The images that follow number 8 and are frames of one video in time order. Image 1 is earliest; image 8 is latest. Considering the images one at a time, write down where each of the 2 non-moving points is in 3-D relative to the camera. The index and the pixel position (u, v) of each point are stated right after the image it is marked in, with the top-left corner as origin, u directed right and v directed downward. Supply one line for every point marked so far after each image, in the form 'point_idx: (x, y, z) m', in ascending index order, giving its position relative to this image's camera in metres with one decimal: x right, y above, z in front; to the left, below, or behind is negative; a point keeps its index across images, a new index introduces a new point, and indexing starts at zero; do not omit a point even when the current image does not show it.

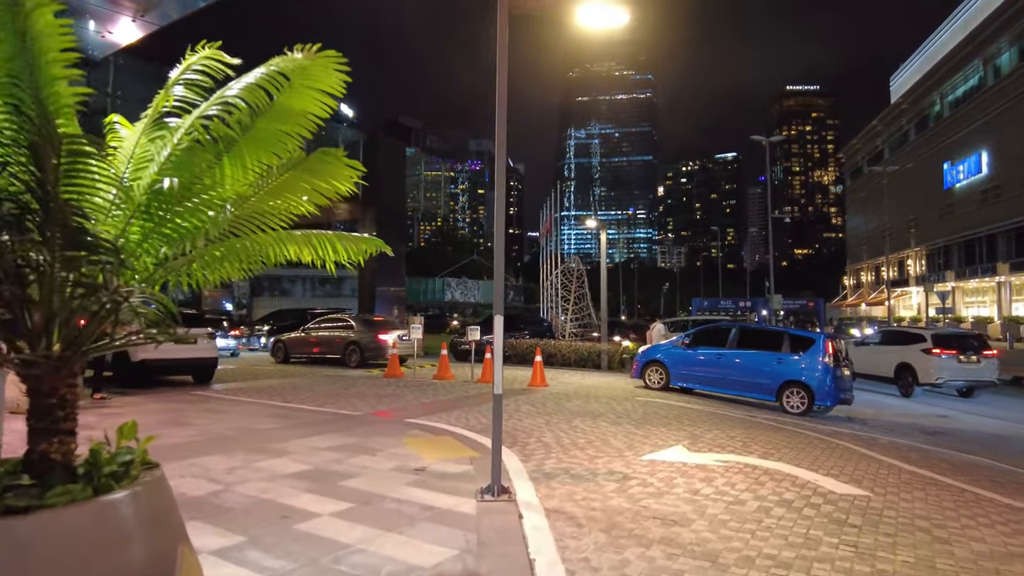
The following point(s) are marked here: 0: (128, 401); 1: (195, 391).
0: (-6.7, -2.0, +11.4) m
1: (-6.5, -2.1, +13.4) m
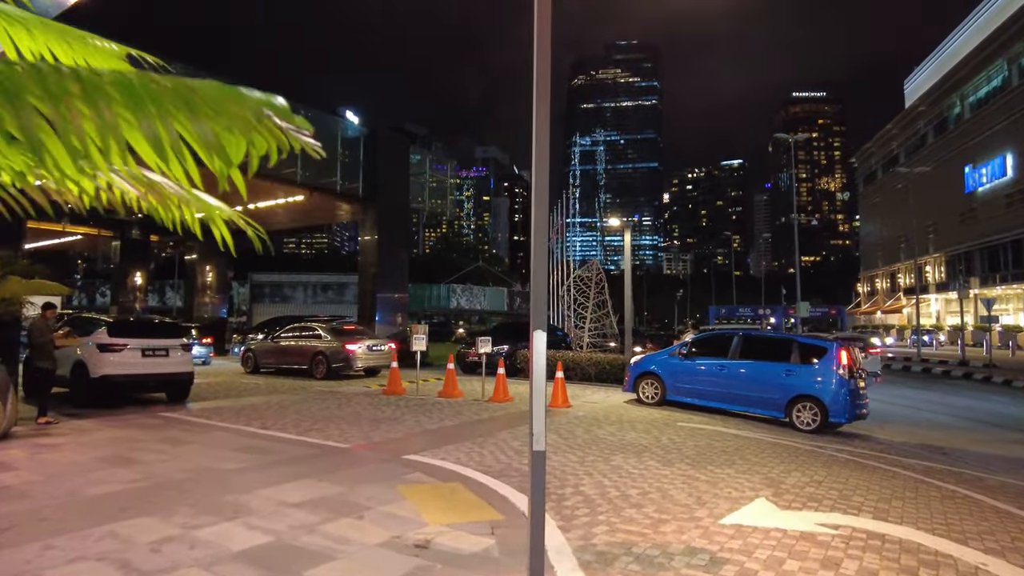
0: (-6.4, -2.0, +9.6) m
1: (-6.2, -2.2, +11.6) m
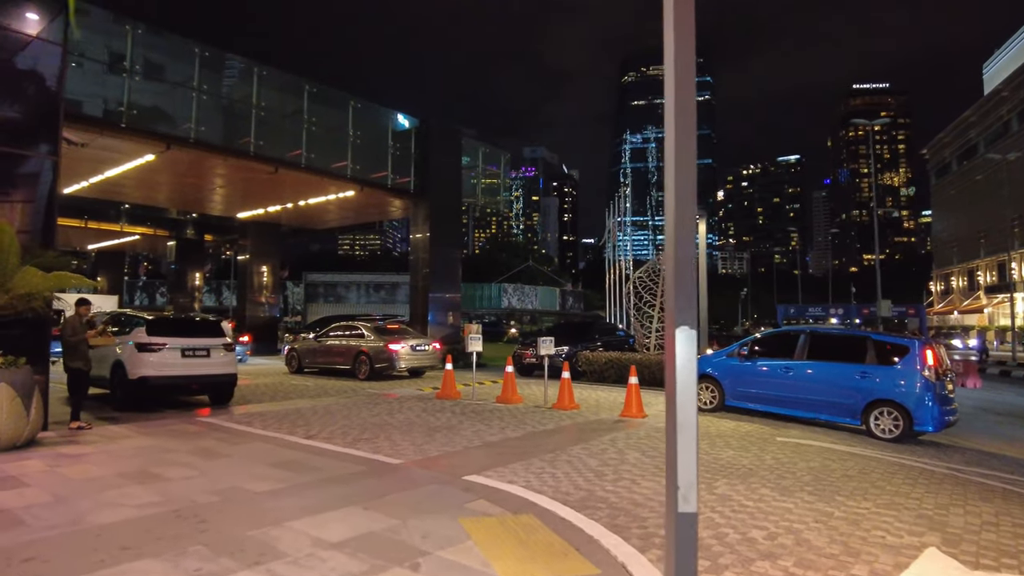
0: (-5.4, -2.0, +8.8) m
1: (-5.1, -2.1, +10.8) m
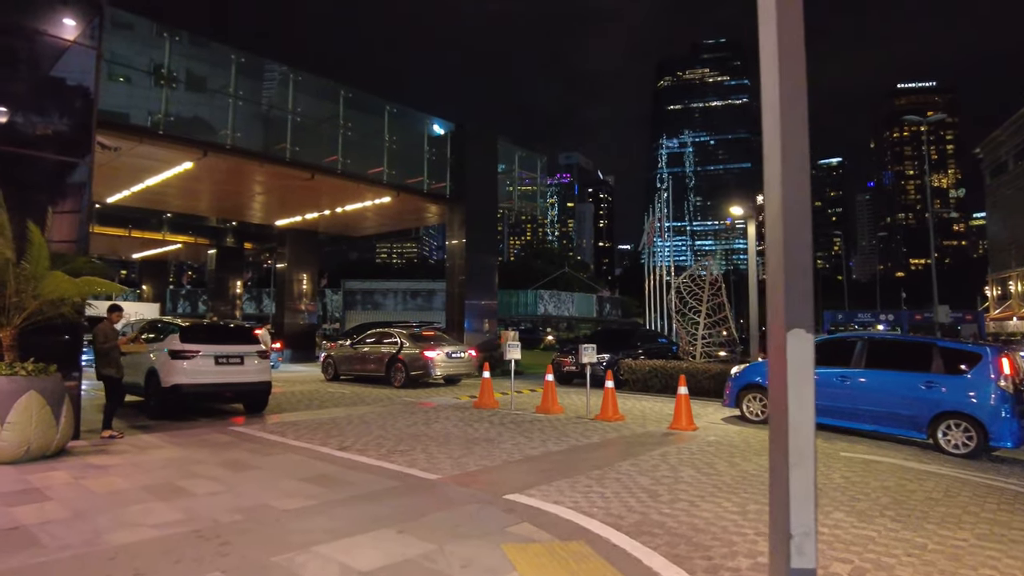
0: (-4.9, -2.0, +8.6) m
1: (-4.4, -2.2, +10.6) m
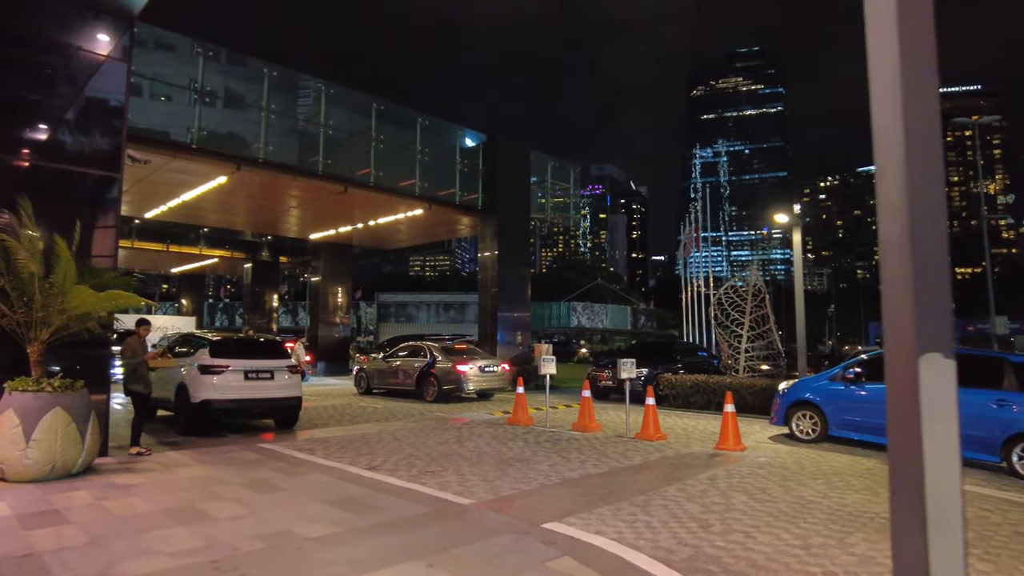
0: (-4.4, -2.2, +8.4) m
1: (-3.9, -2.4, +10.4) m
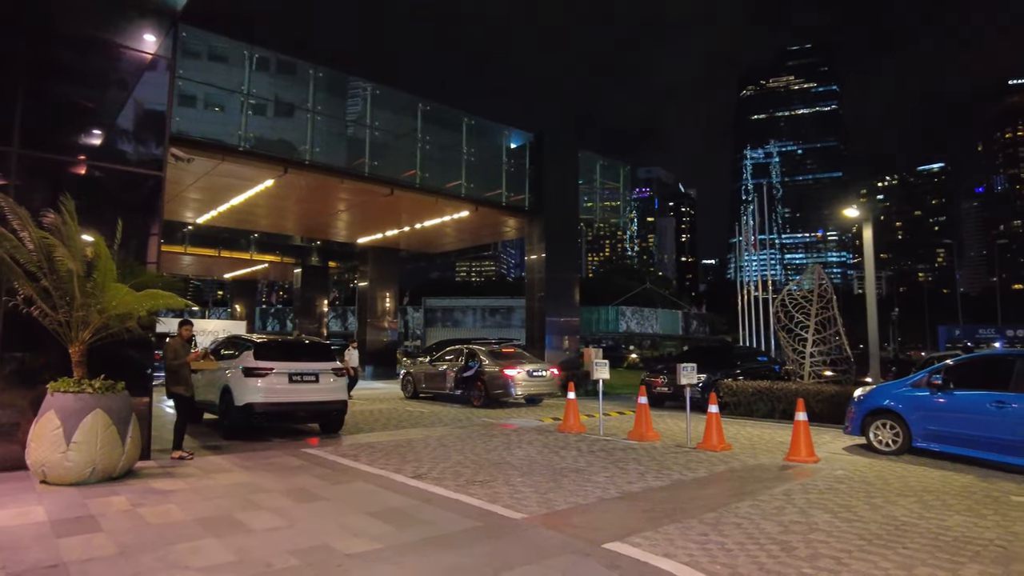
0: (-3.8, -2.2, +8.2) m
1: (-3.1, -2.4, +10.1) m
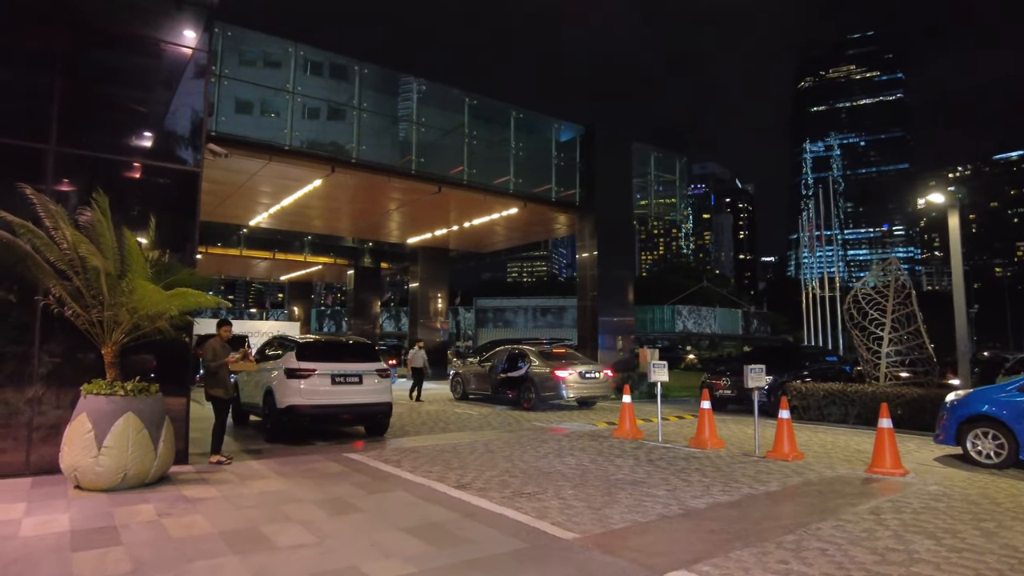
0: (-3.2, -2.2, +7.9) m
1: (-2.3, -2.4, +9.7) m
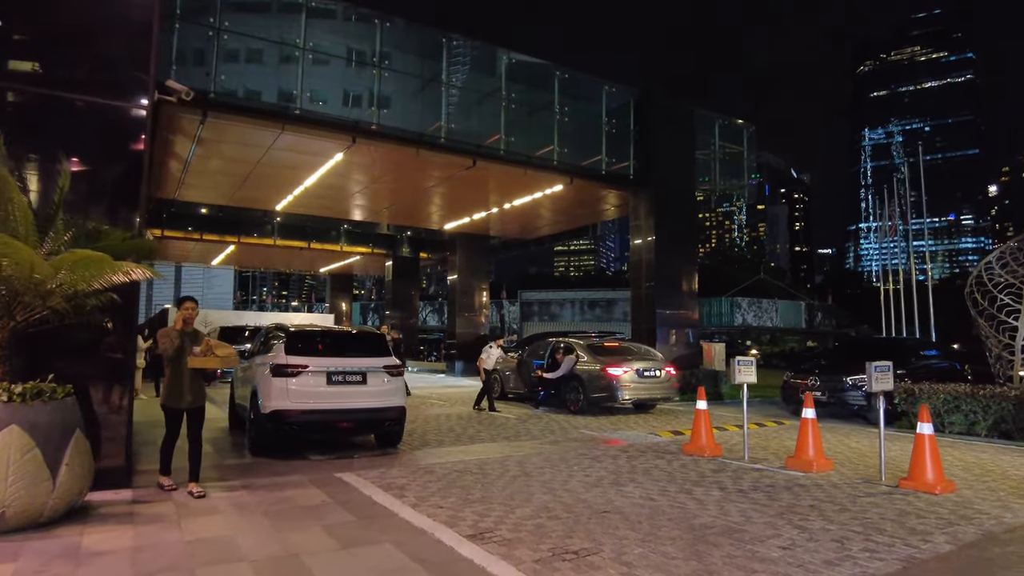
0: (-2.8, -1.9, +5.9) m
1: (-1.9, -2.1, +7.7) m
